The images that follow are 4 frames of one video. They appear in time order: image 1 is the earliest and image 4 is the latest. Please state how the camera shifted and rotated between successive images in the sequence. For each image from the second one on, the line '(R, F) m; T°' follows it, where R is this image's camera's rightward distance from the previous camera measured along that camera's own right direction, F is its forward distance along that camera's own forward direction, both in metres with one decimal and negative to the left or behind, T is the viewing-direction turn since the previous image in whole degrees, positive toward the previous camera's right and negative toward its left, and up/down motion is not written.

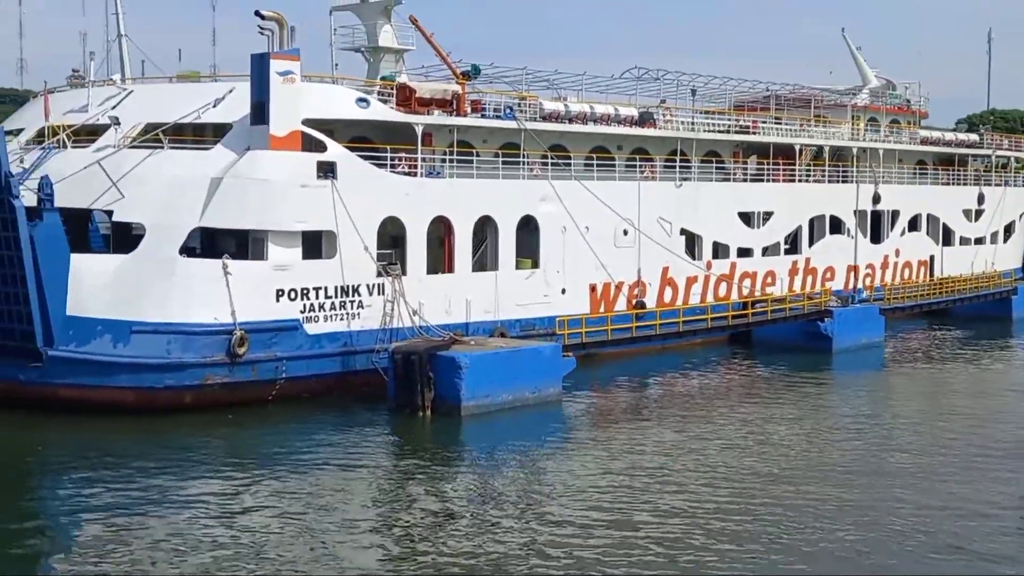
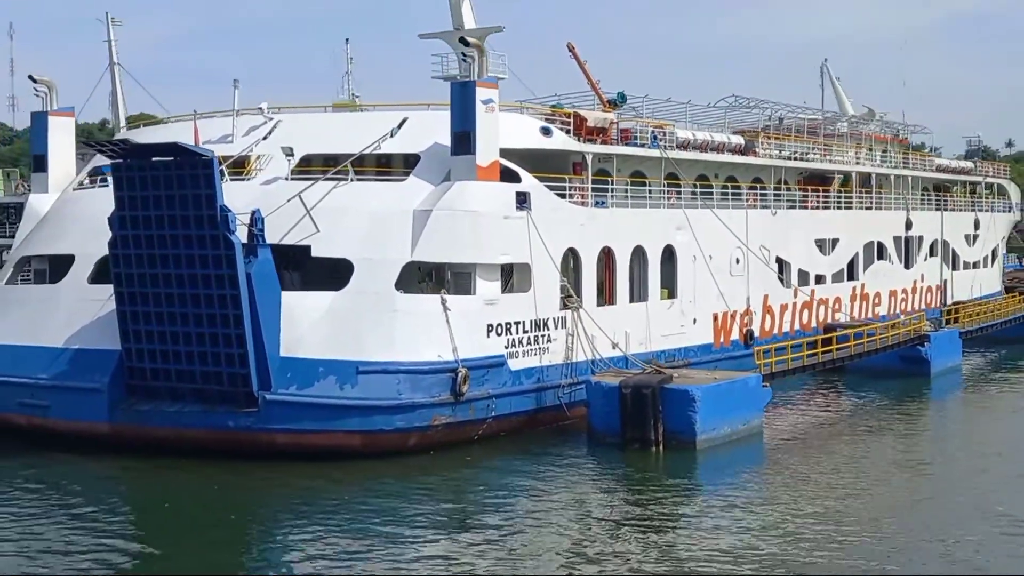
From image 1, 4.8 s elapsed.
(-4.4, +0.6) m; +7°
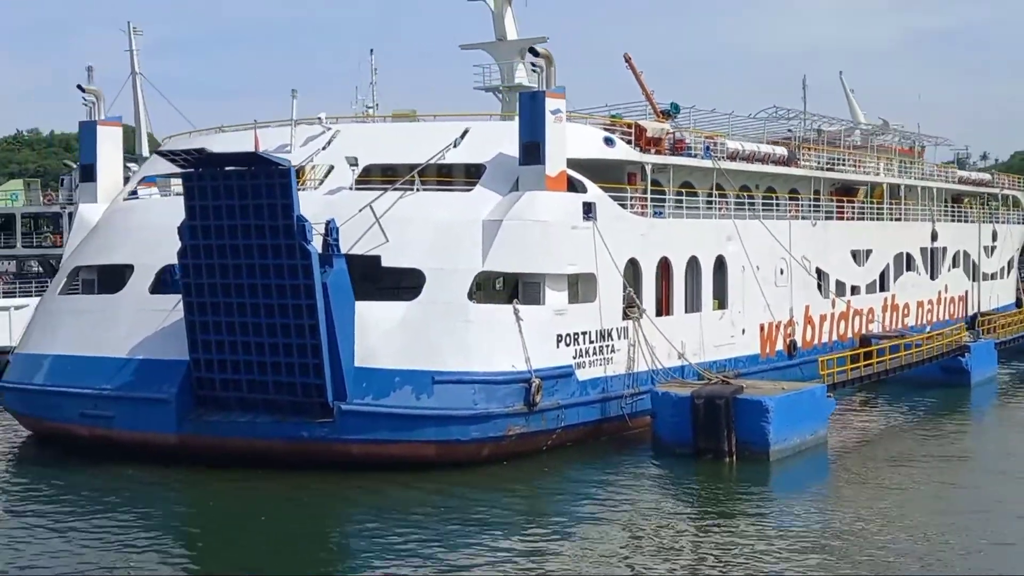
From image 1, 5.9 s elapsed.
(-1.0, 0.0) m; +1°
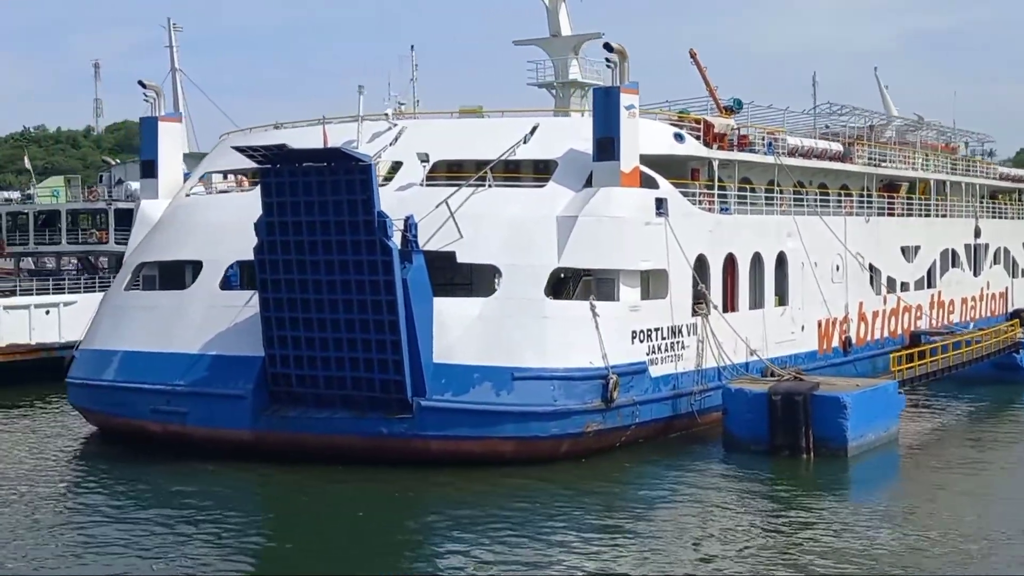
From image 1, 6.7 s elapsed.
(-0.8, 0.0) m; 0°
